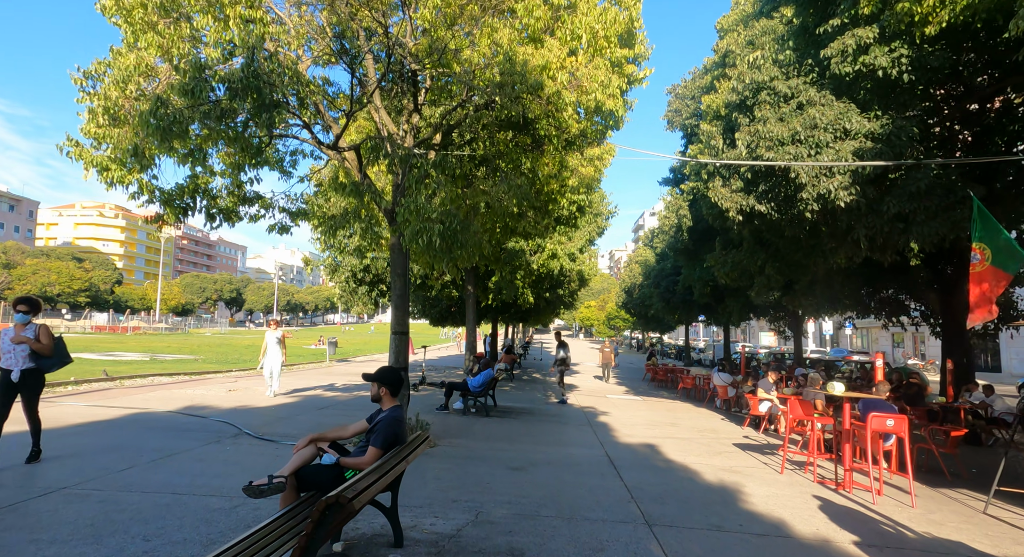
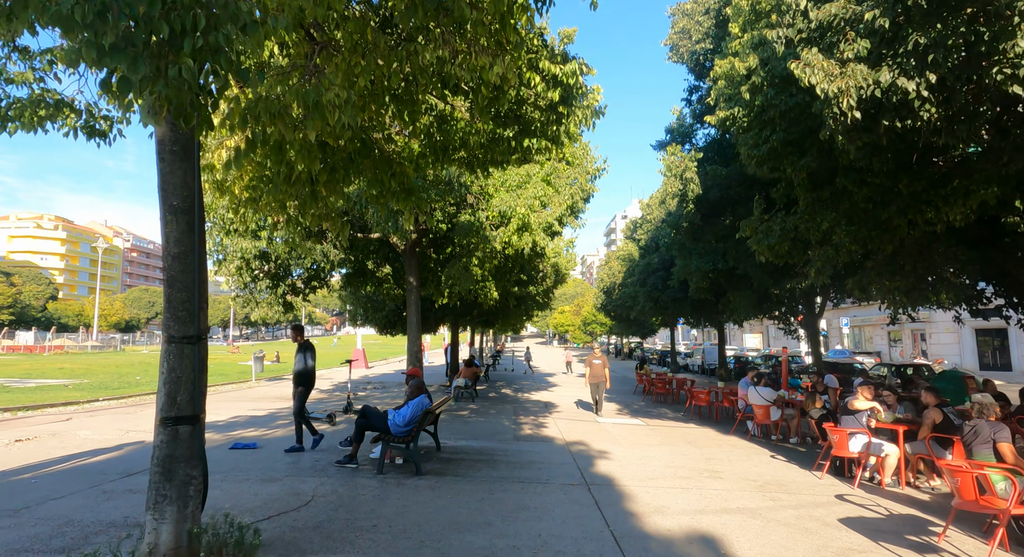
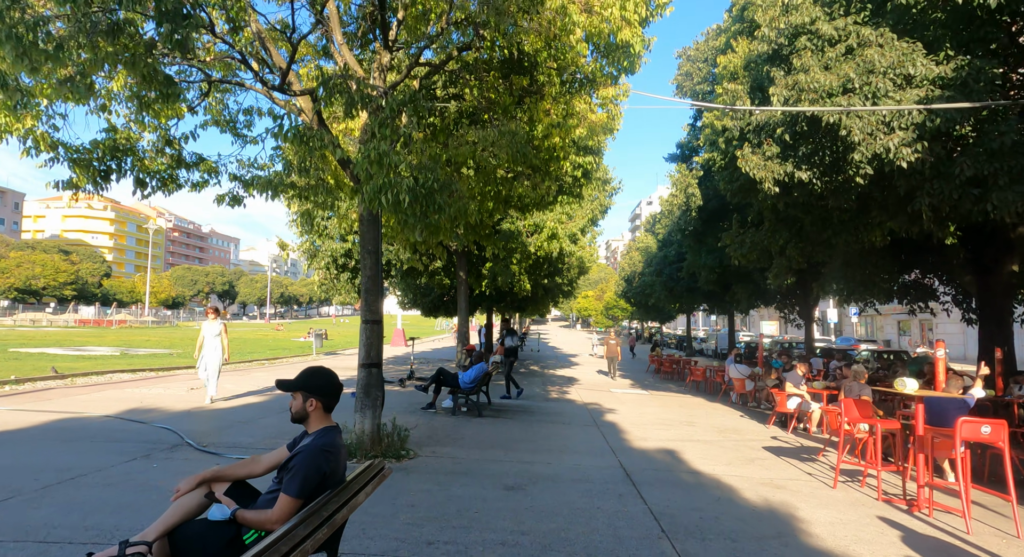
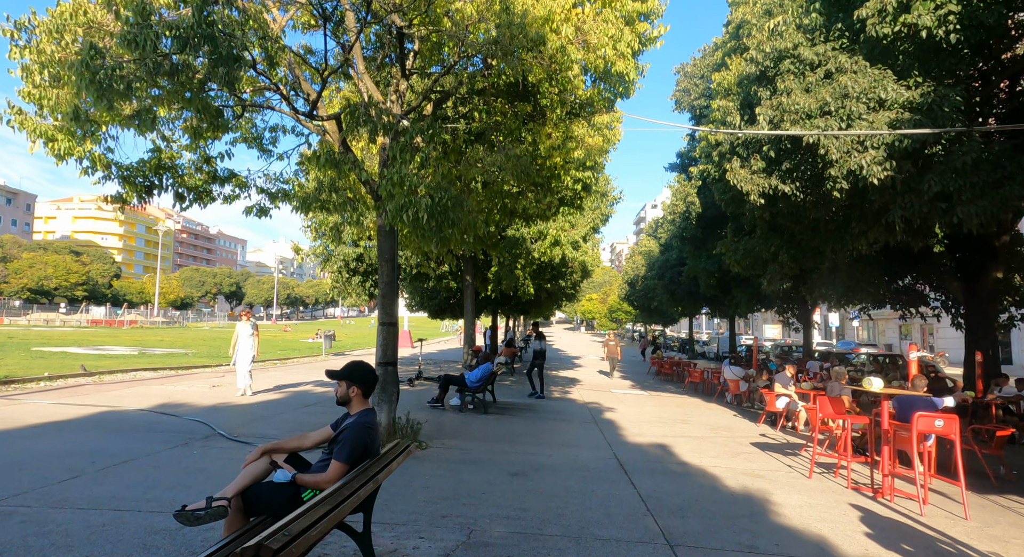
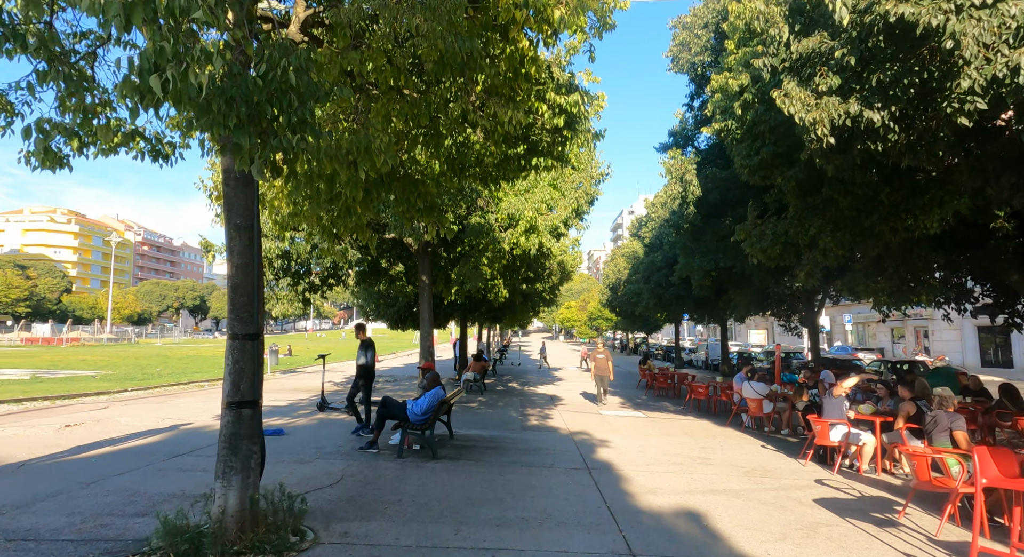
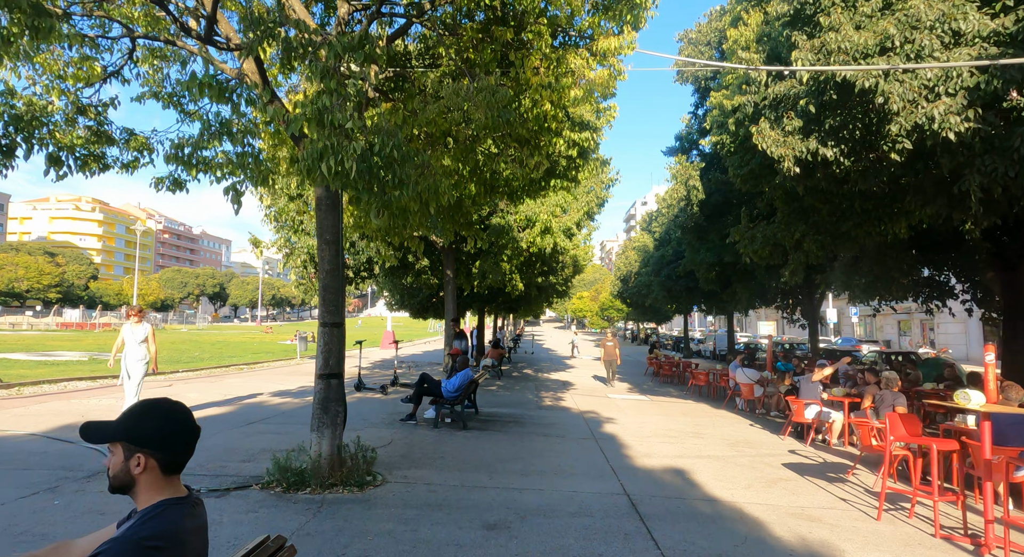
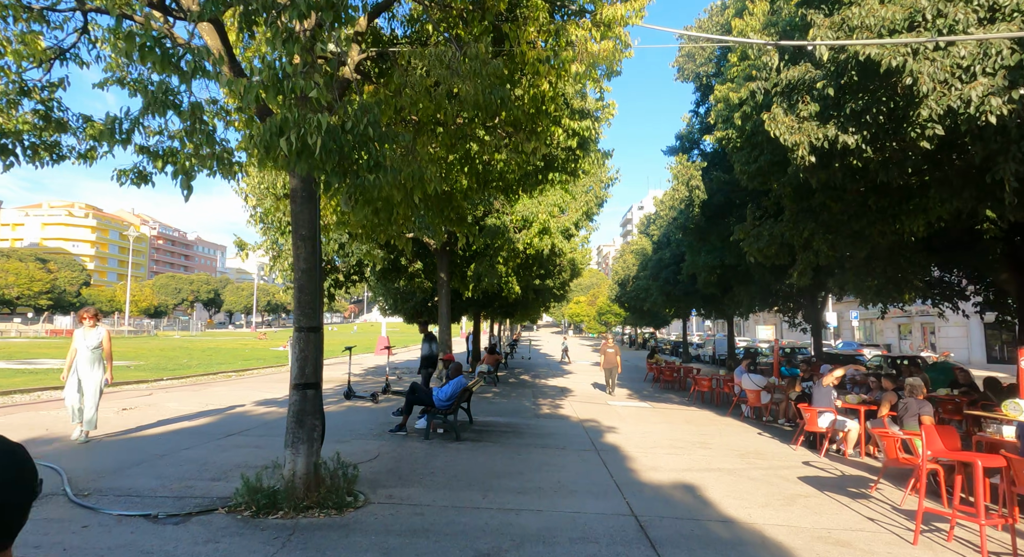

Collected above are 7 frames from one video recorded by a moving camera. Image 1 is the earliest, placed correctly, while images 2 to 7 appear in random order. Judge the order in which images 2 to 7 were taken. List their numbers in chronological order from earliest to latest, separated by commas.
4, 3, 6, 7, 5, 2
